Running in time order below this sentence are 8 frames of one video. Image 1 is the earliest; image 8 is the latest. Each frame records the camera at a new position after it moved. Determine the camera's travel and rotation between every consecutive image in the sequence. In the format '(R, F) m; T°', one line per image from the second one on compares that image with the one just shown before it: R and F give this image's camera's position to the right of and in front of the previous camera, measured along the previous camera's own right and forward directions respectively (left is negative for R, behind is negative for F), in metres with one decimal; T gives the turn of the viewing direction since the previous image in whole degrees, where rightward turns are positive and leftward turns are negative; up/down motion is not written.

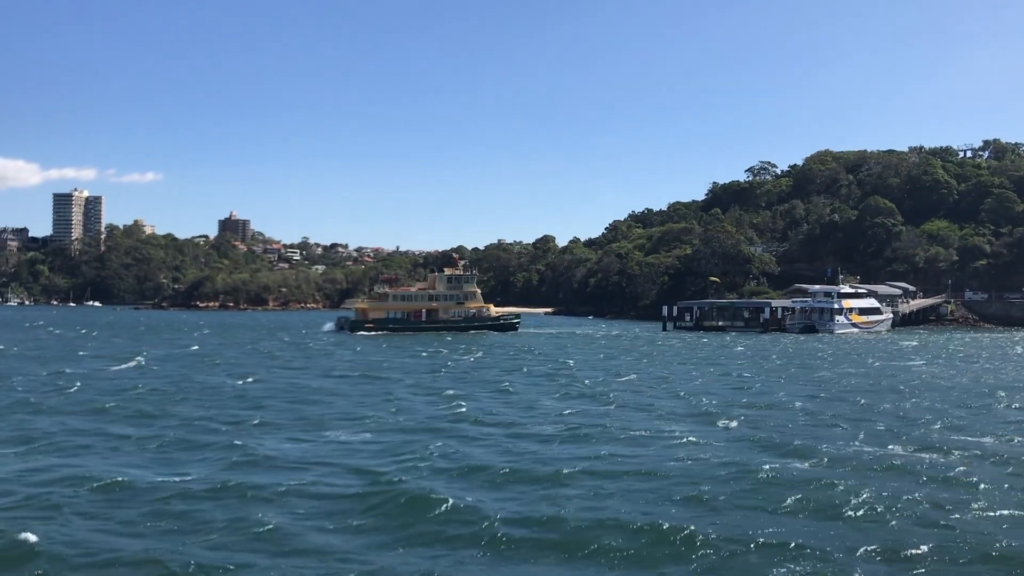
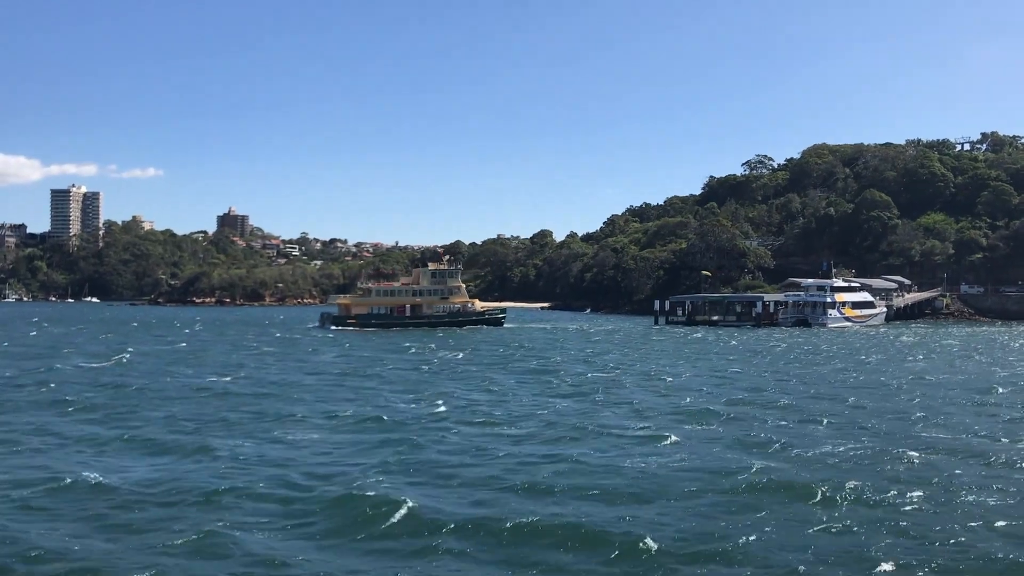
(+0.6, +0.3) m; 0°
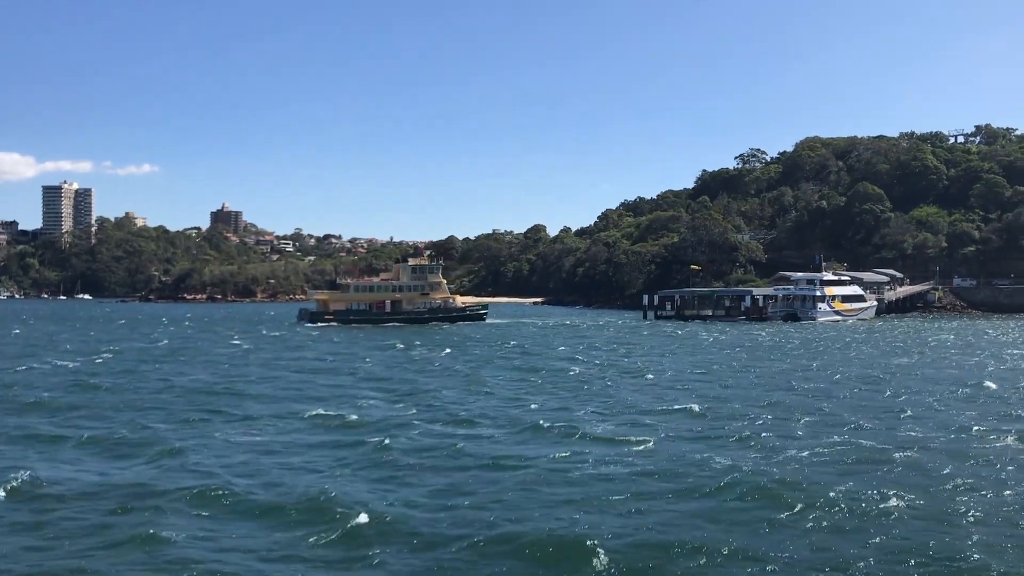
(+0.6, +0.6) m; 0°
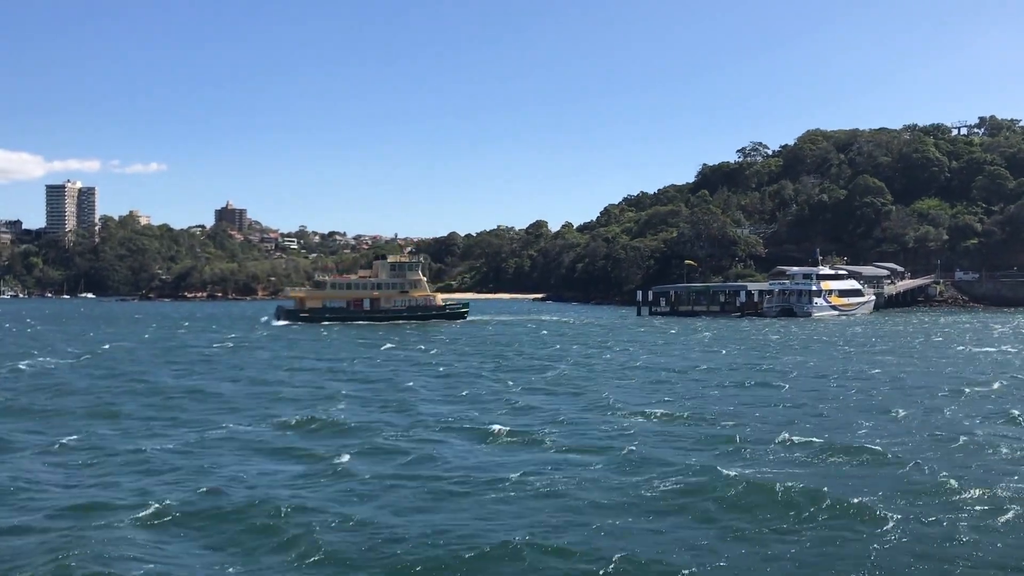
(+1.0, +0.7) m; 0°
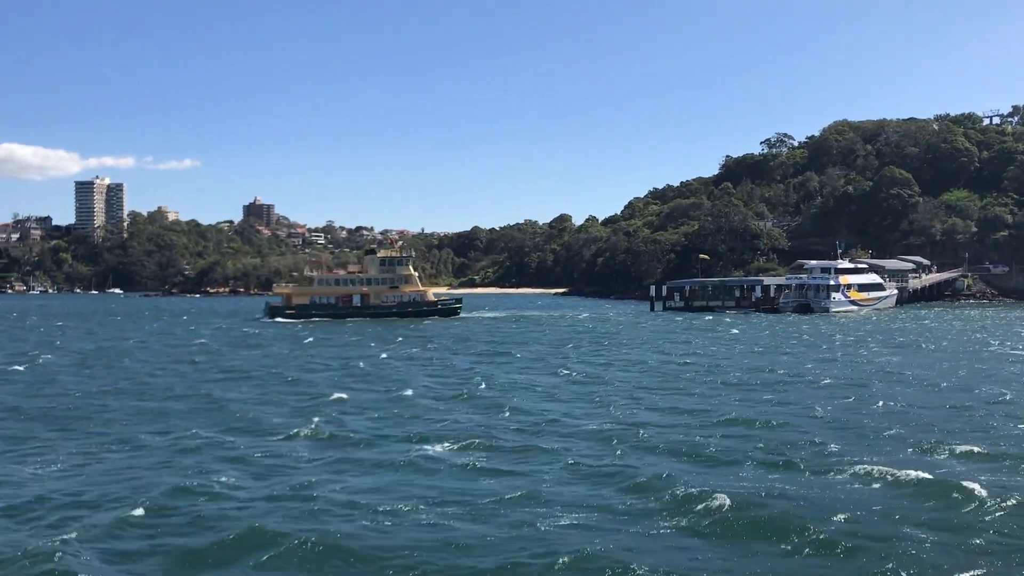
(+1.3, +1.3) m; -2°
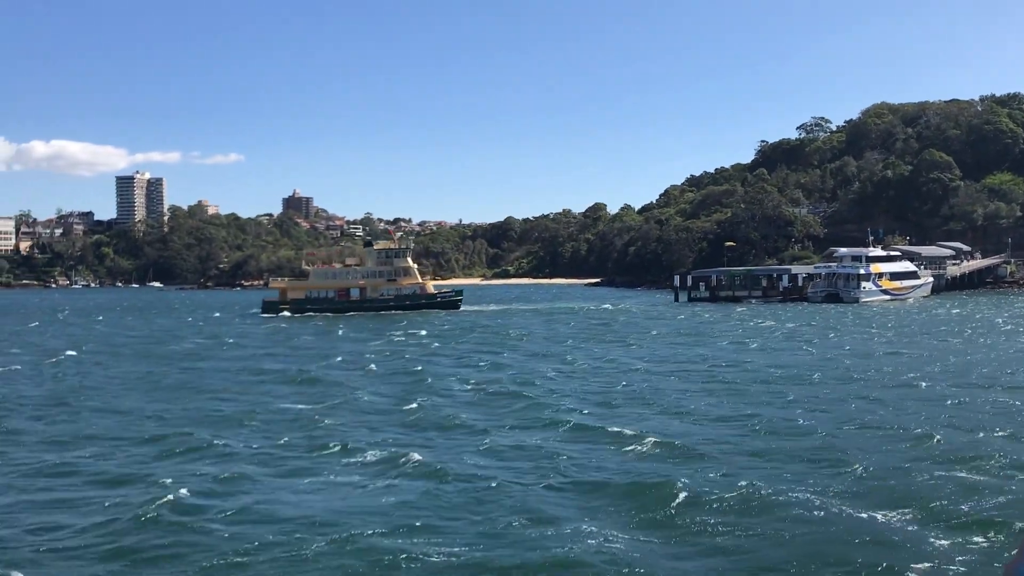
(+1.3, +1.3) m; -3°
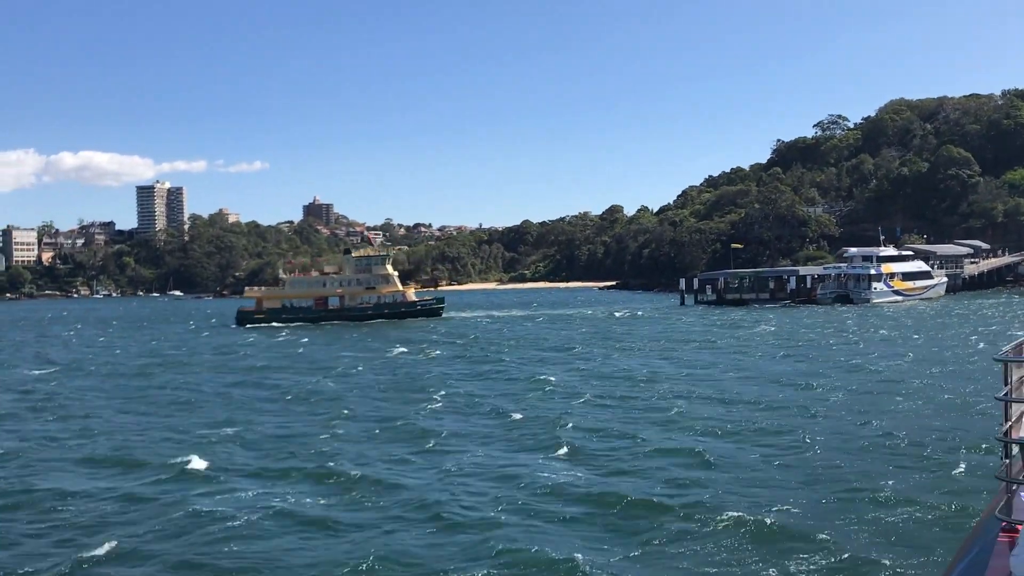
(+1.4, +1.1) m; -1°
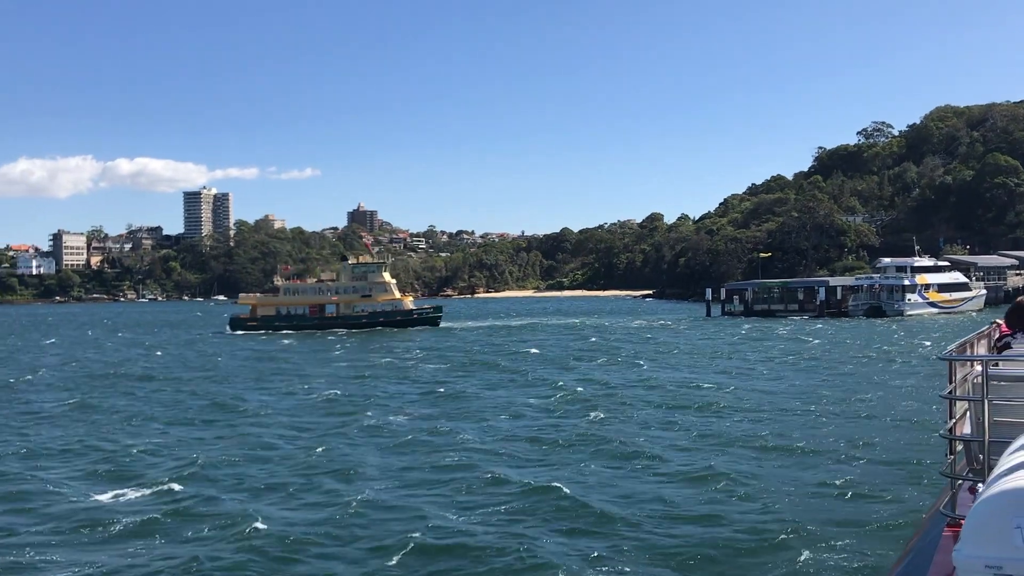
(+1.5, +1.0) m; -3°
